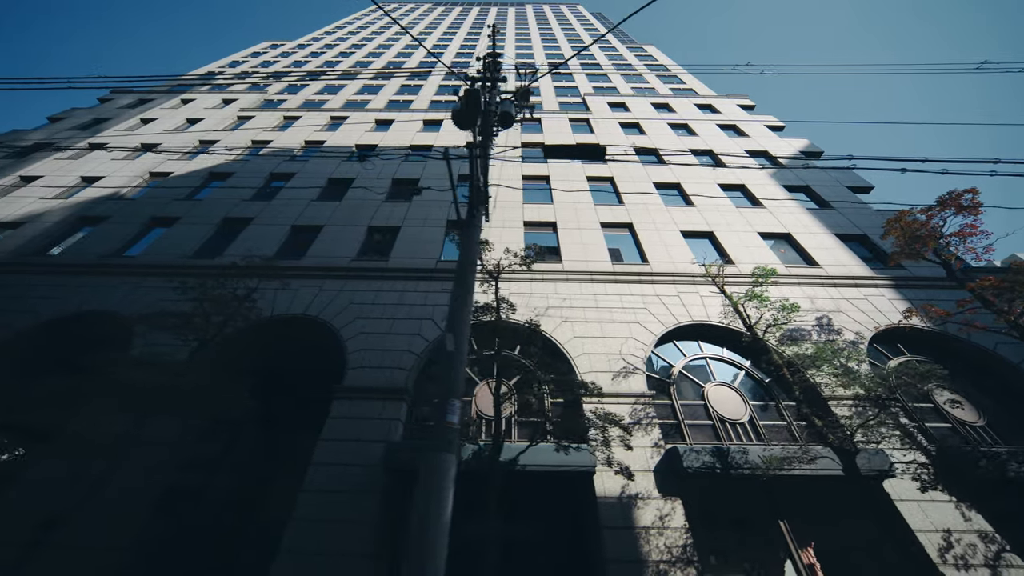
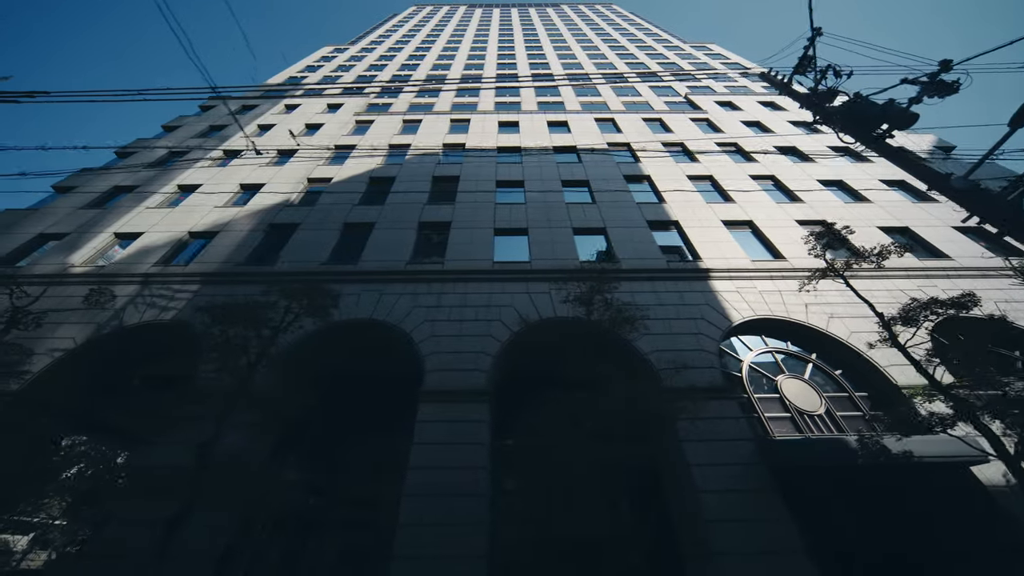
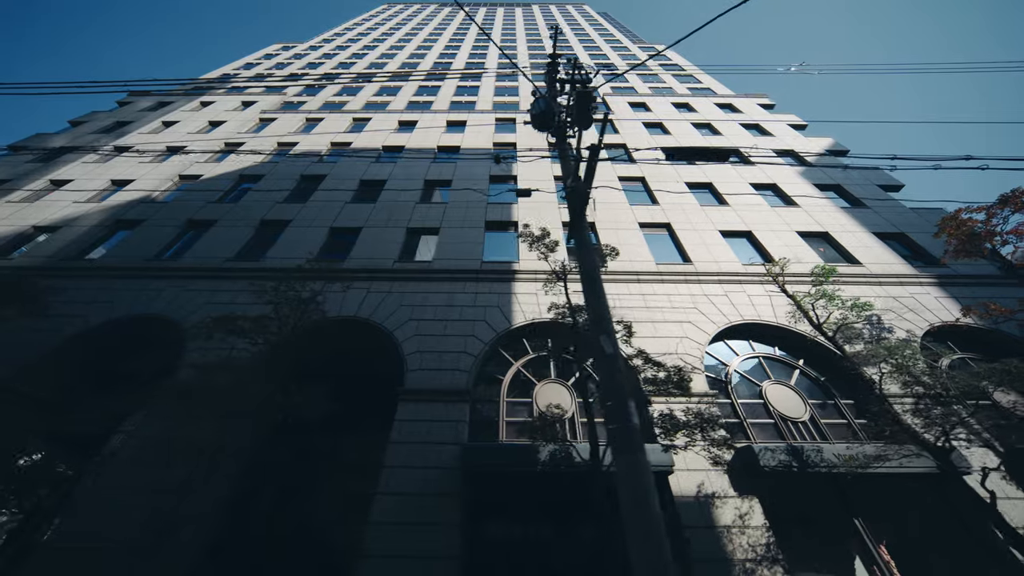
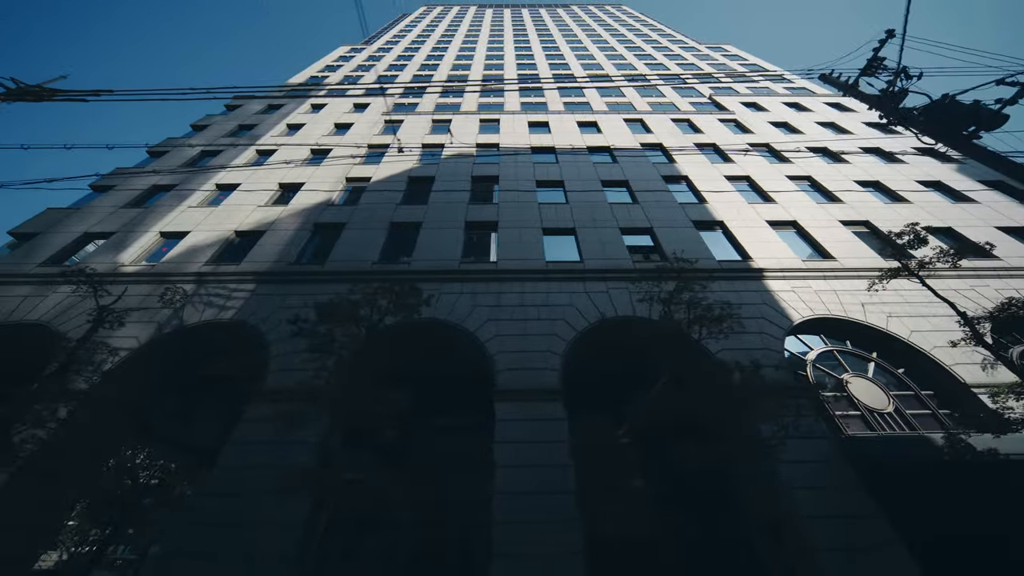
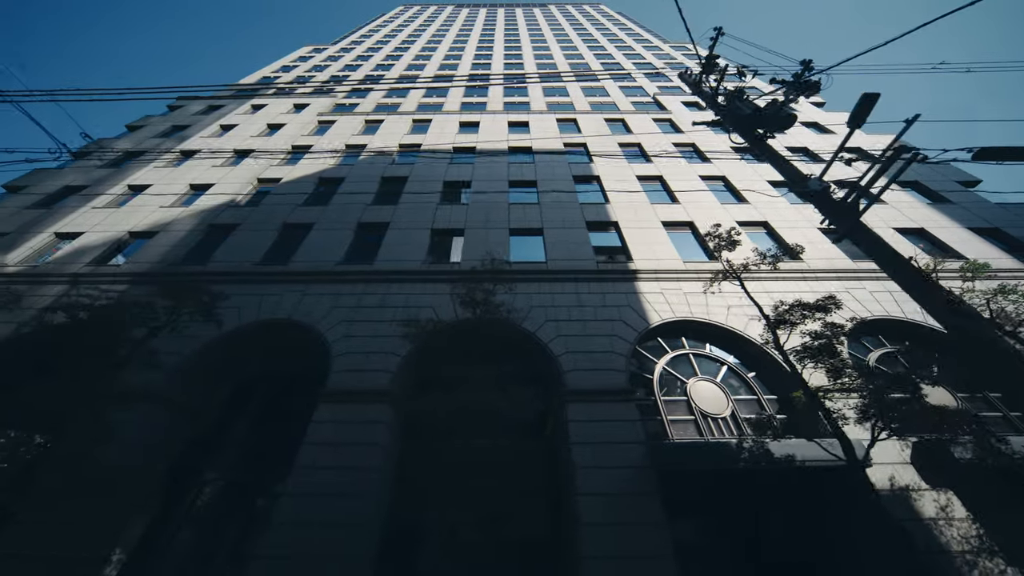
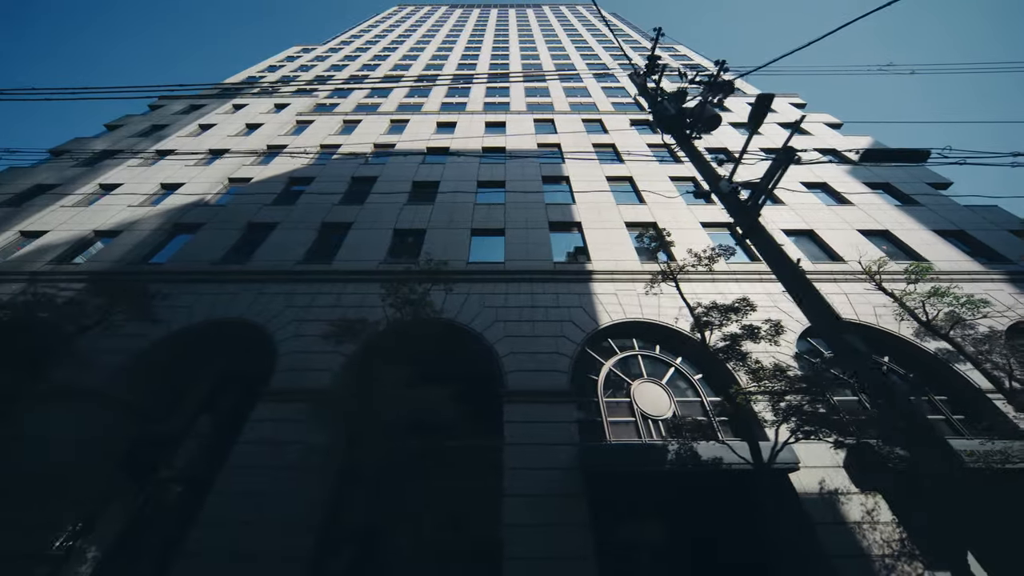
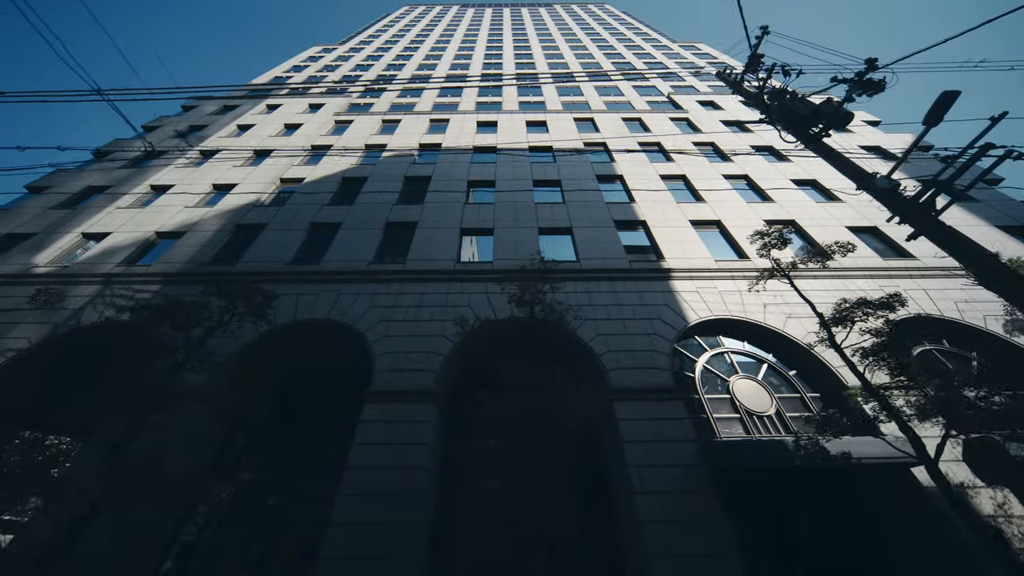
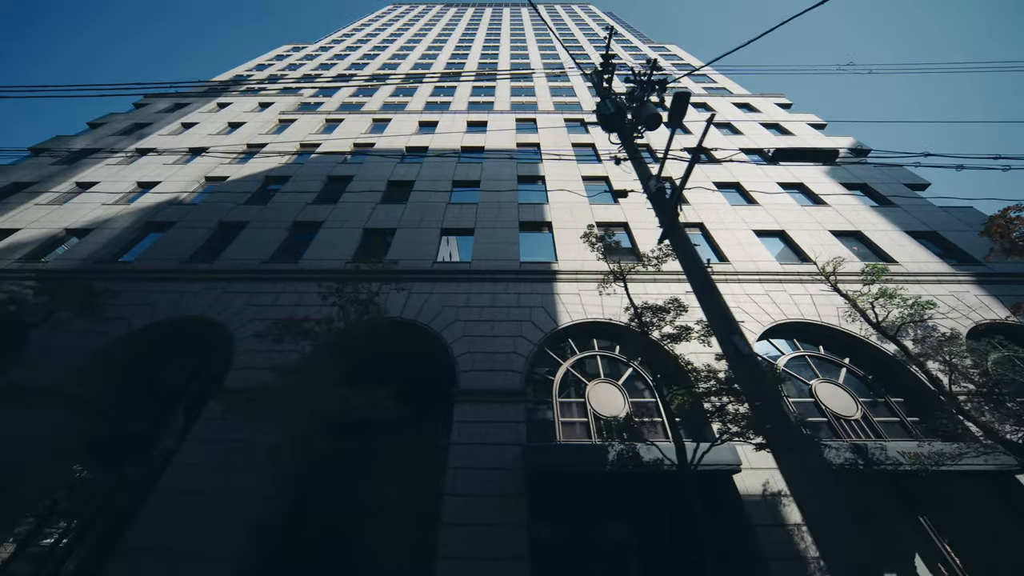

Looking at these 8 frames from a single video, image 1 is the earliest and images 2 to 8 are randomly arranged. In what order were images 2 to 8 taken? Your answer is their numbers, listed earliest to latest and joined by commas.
3, 8, 6, 5, 7, 2, 4
